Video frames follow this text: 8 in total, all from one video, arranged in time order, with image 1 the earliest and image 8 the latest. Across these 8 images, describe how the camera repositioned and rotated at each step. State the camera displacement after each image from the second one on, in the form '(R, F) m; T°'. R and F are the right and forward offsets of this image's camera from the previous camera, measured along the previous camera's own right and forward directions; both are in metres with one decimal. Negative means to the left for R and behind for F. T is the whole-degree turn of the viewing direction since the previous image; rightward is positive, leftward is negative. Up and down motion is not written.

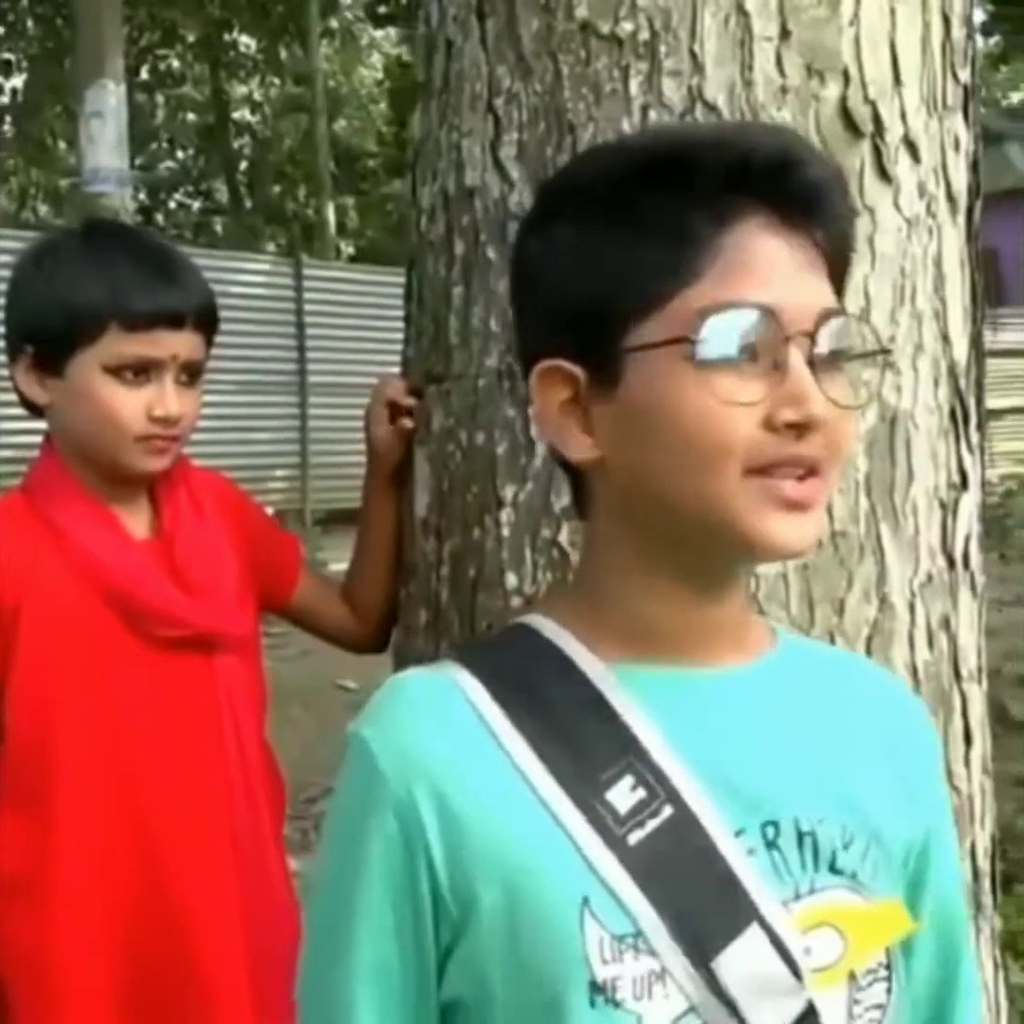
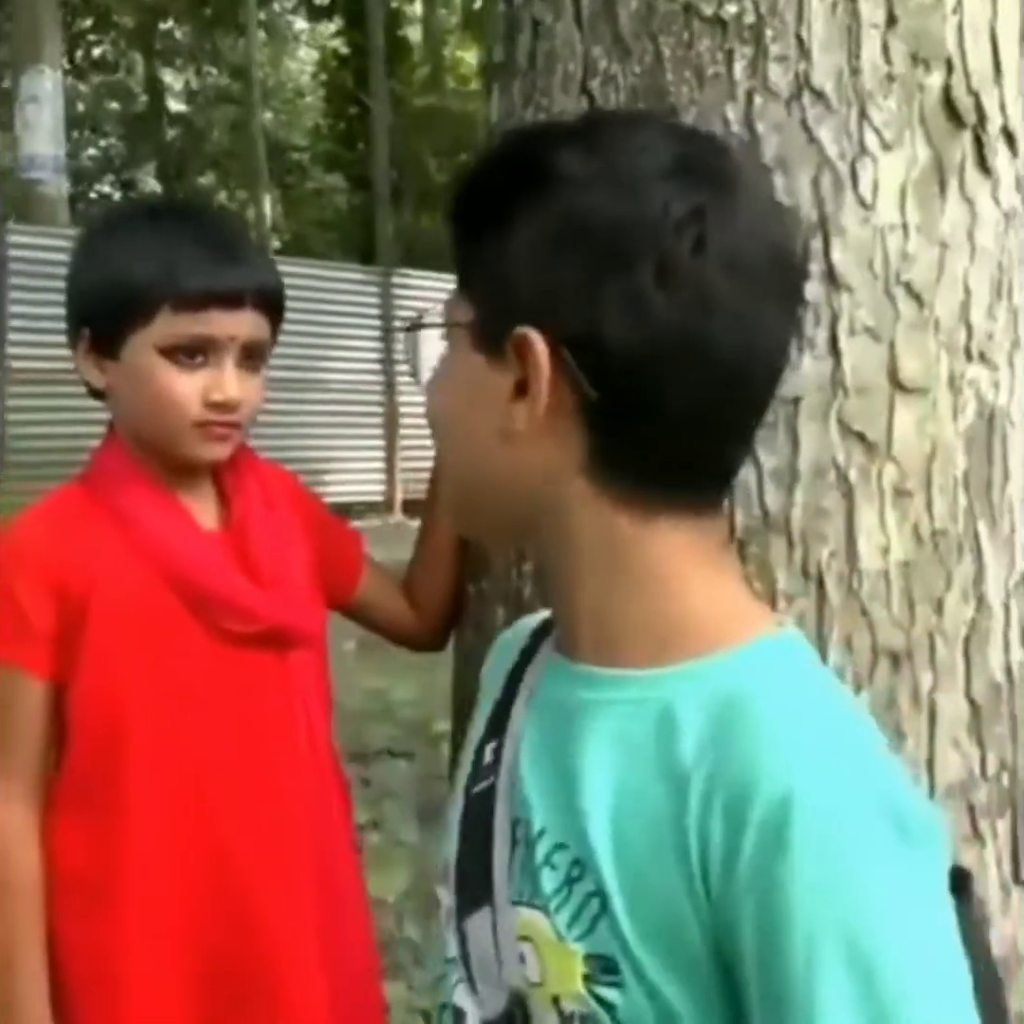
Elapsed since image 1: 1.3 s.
(-0.3, +0.1) m; +4°
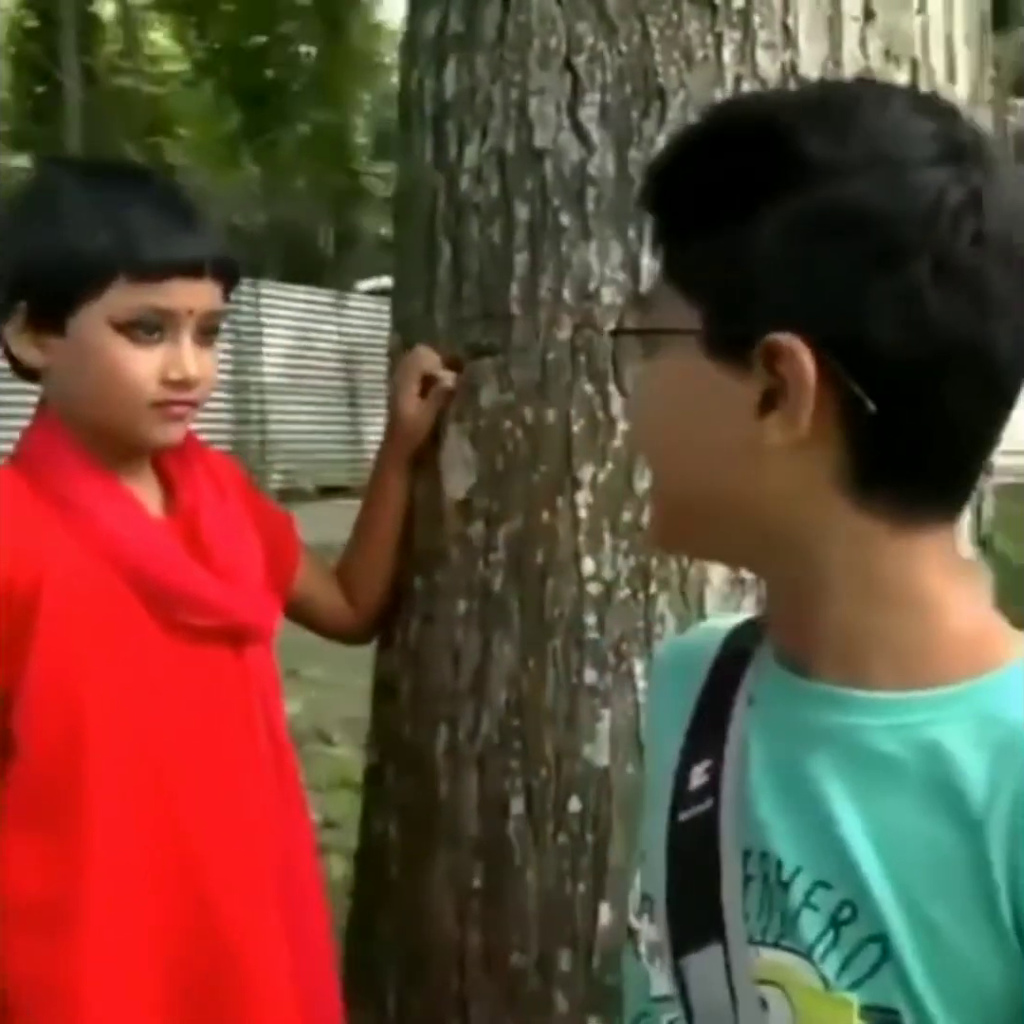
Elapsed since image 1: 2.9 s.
(-0.5, +0.1) m; +13°
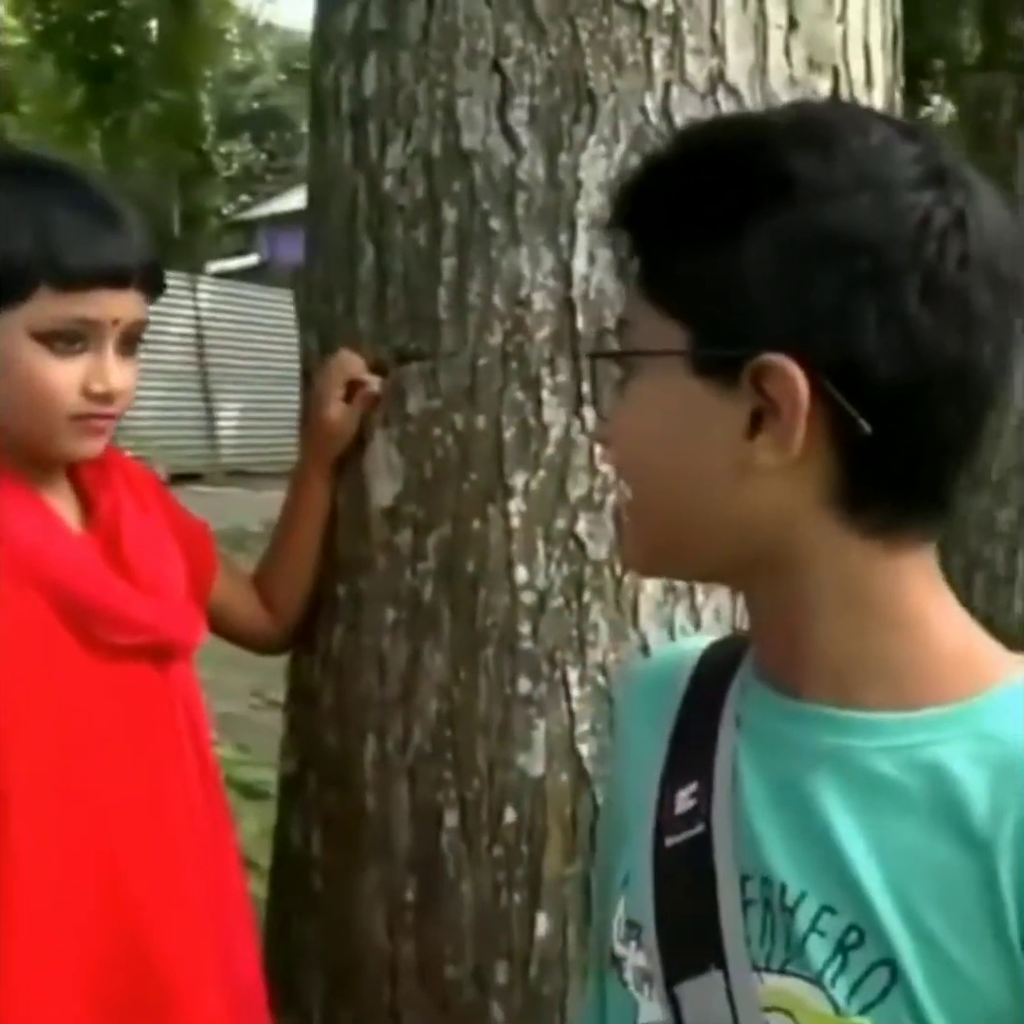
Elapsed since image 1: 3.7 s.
(-0.1, 0.0) m; +5°
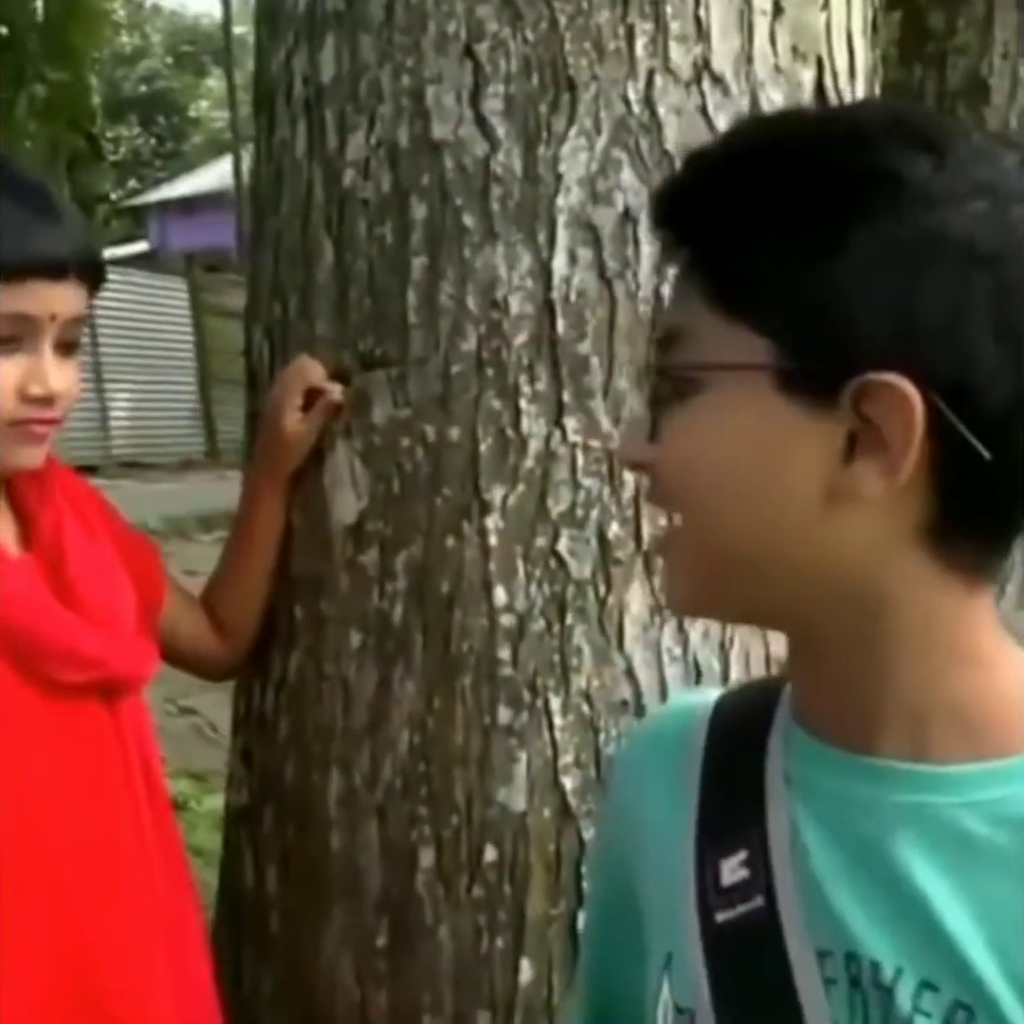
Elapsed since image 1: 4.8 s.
(-0.1, +0.2) m; +4°
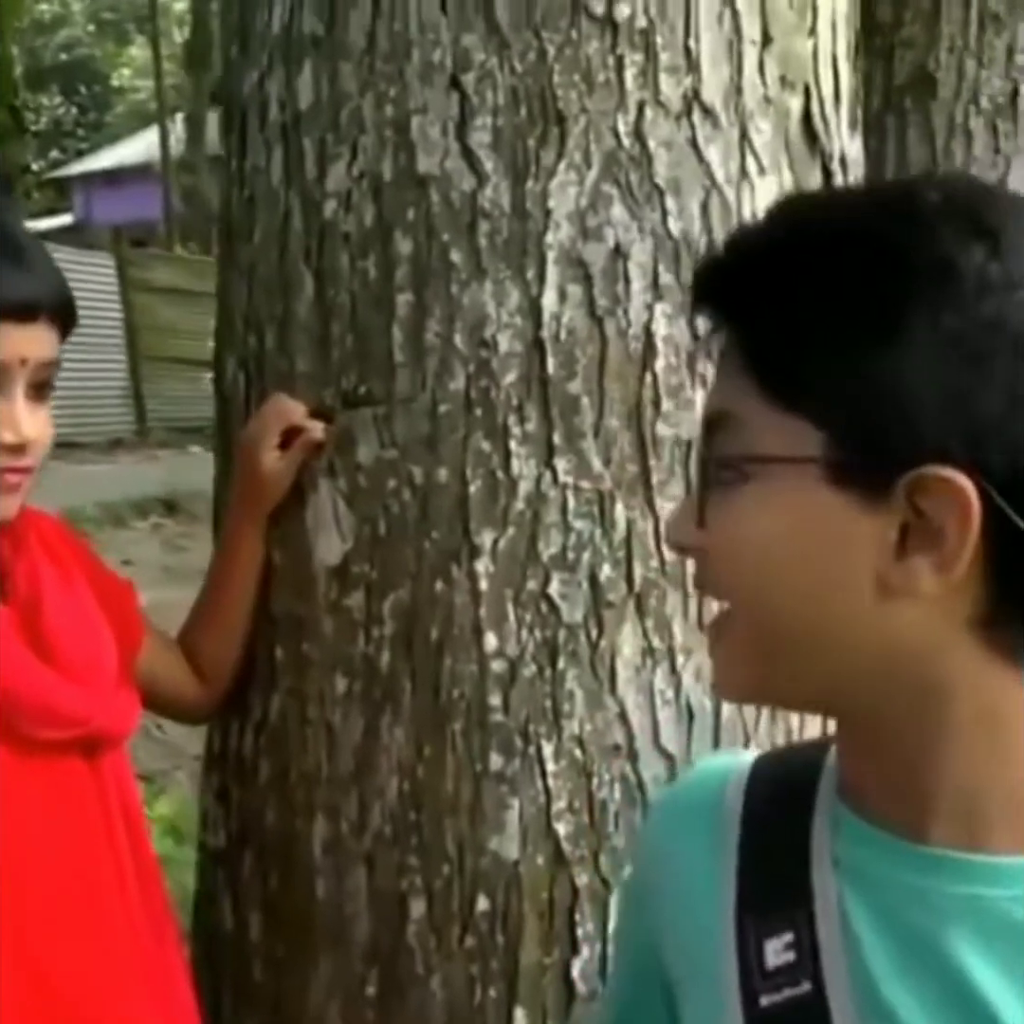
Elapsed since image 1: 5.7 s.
(-0.1, 0.0) m; +3°
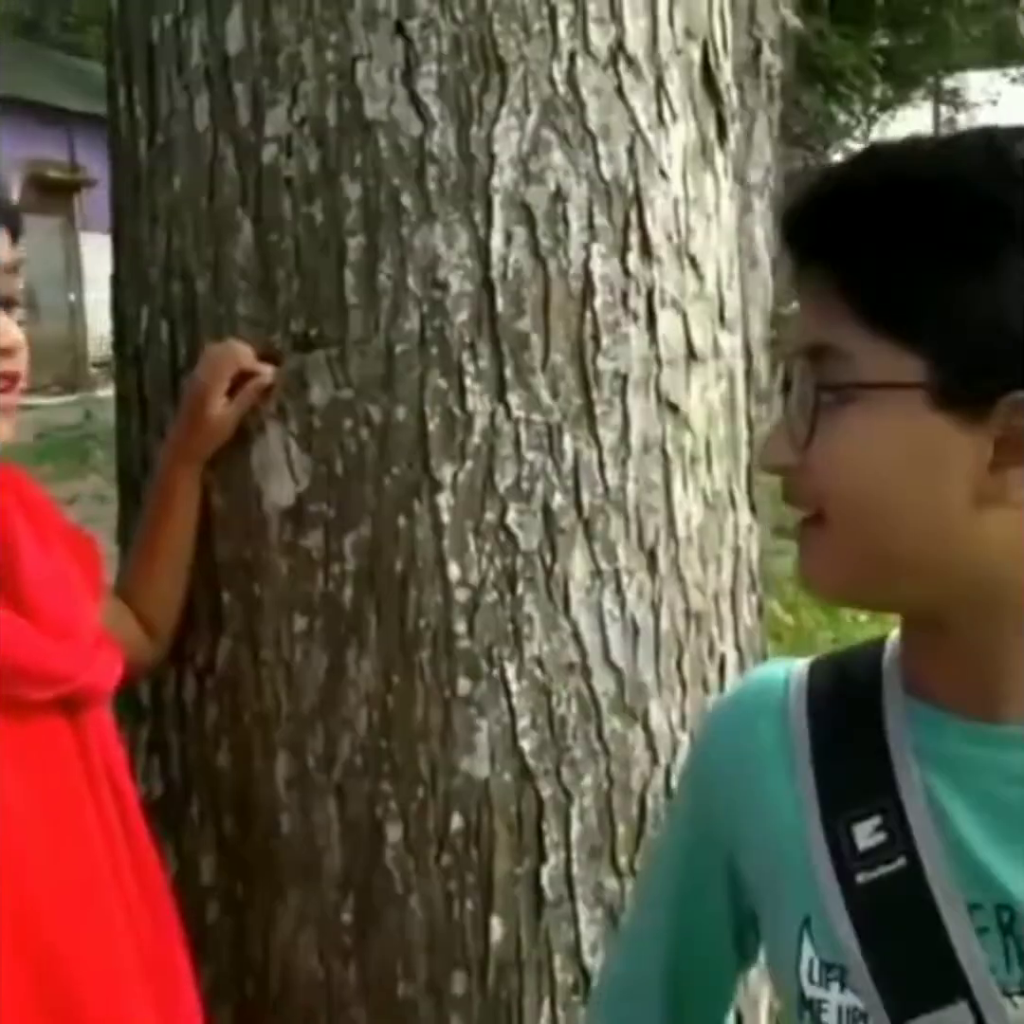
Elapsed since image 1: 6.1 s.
(-0.5, 0.0) m; +13°
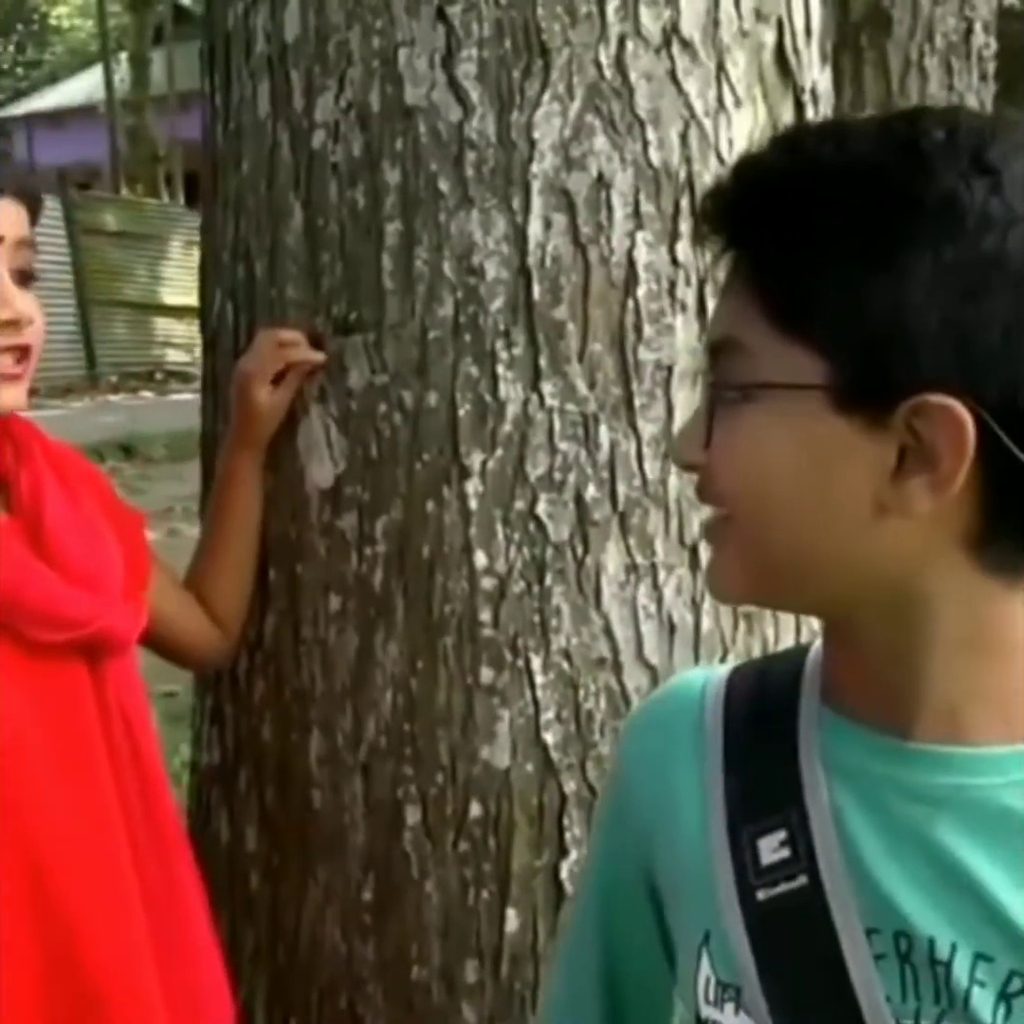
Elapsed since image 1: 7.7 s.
(+0.4, +0.1) m; -11°
